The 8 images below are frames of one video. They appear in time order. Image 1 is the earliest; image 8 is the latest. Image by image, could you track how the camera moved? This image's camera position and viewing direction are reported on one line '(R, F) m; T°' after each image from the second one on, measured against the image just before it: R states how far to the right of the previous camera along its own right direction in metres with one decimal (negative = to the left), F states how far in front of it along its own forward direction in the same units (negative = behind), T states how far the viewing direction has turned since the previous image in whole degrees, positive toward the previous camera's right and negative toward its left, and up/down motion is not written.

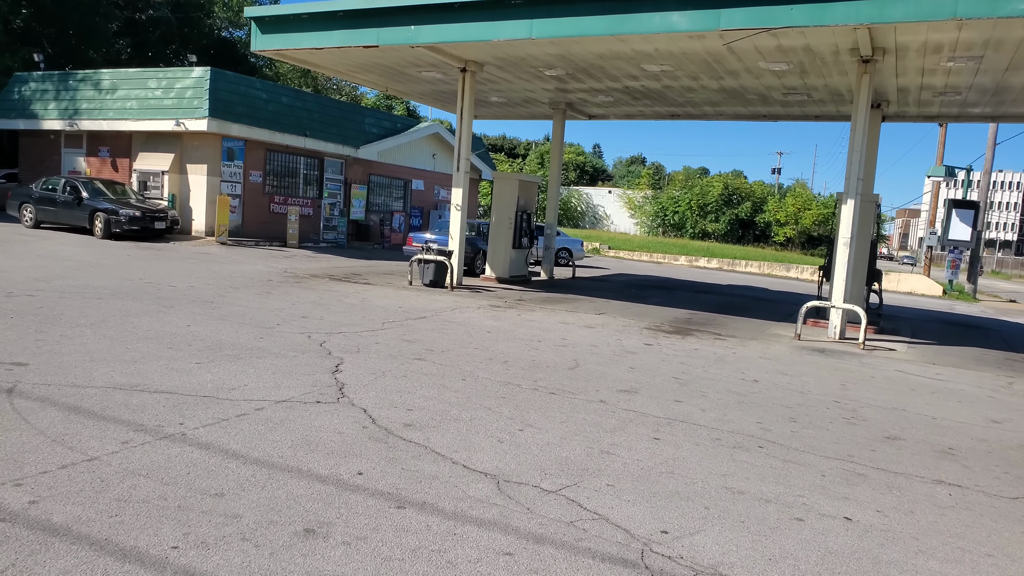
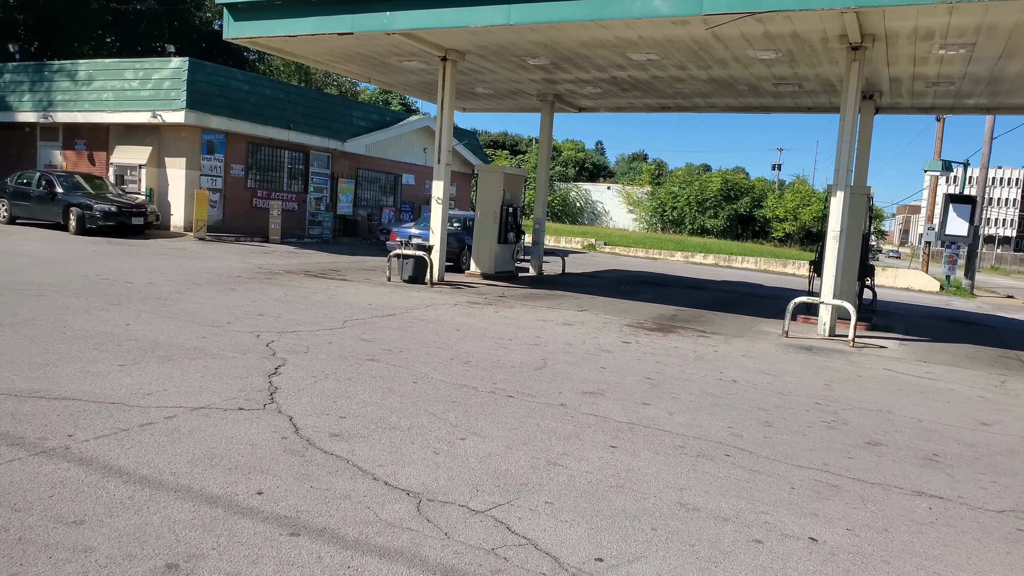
(+0.4, +0.5) m; 0°
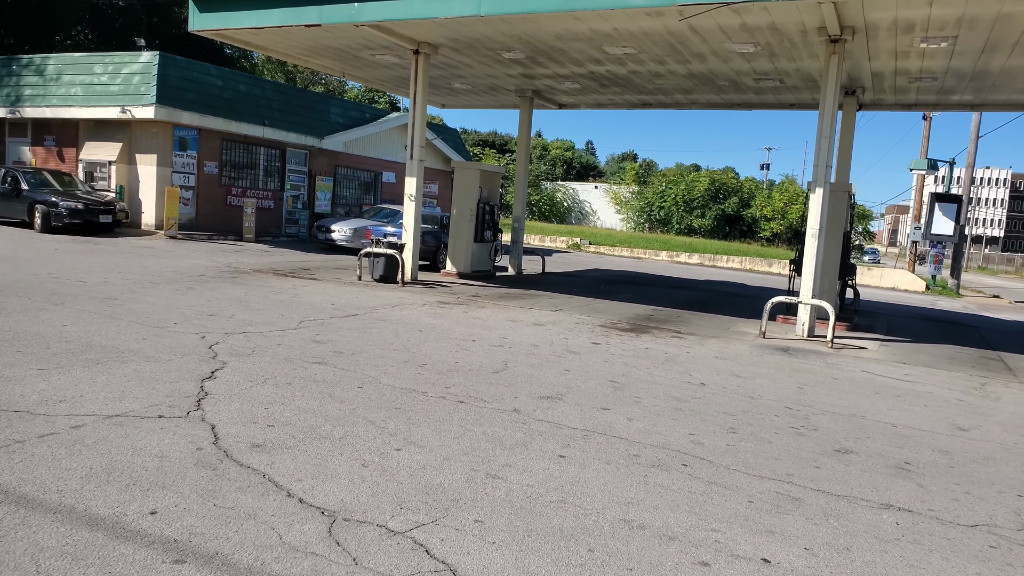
(+0.3, +0.3) m; +1°
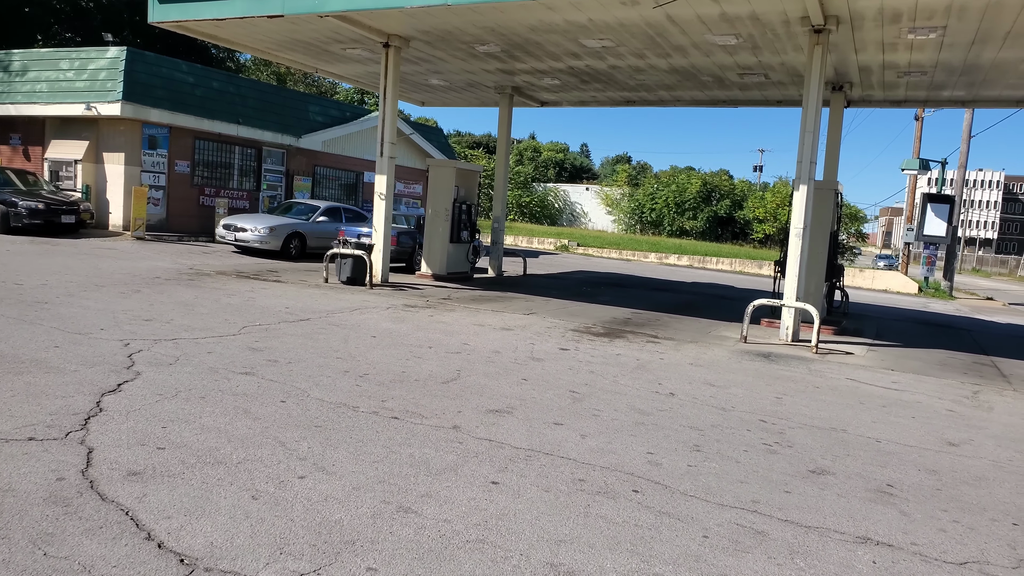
(+0.4, +0.6) m; 0°
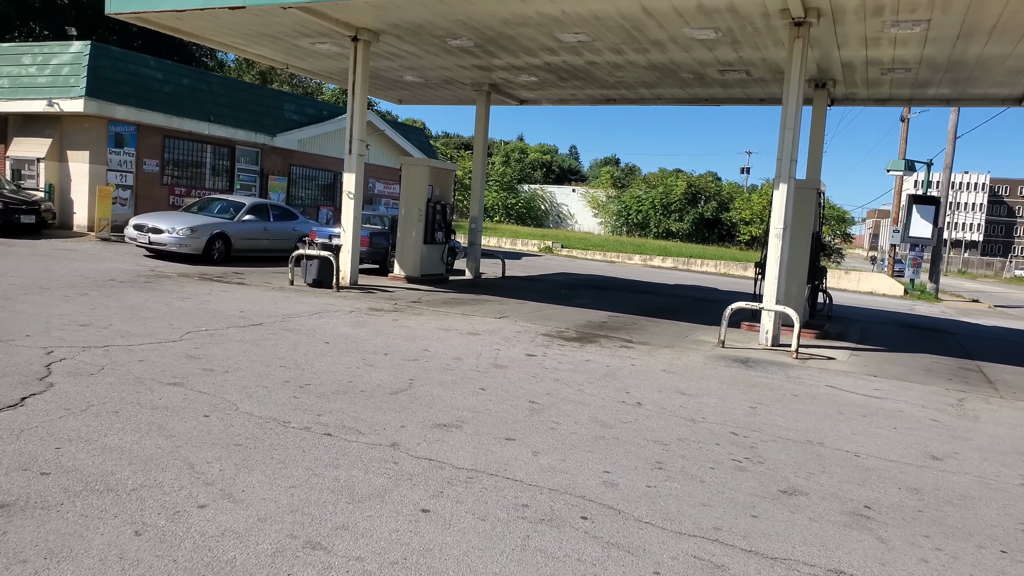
(+0.3, +0.4) m; +1°
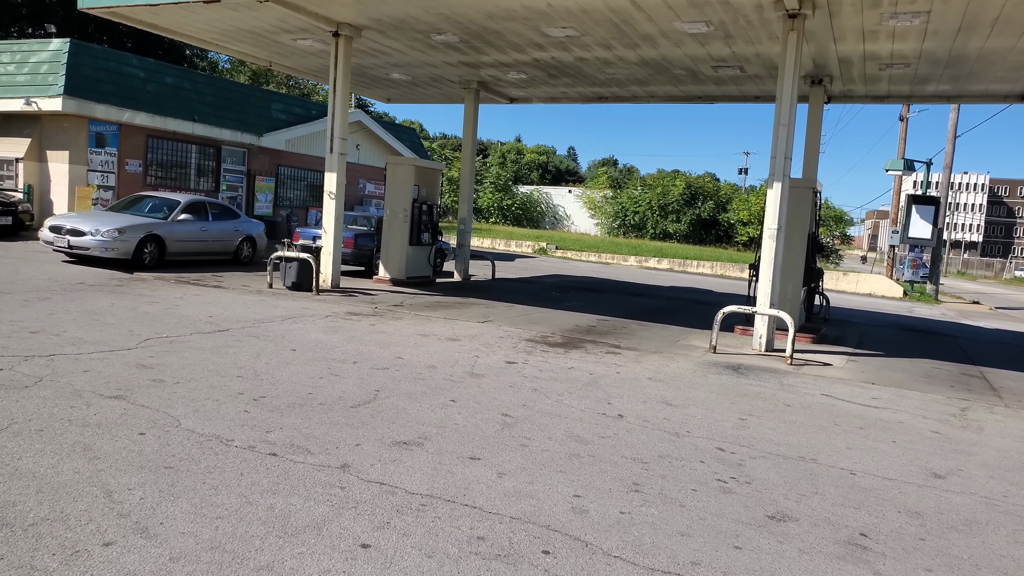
(+0.2, +0.4) m; 0°
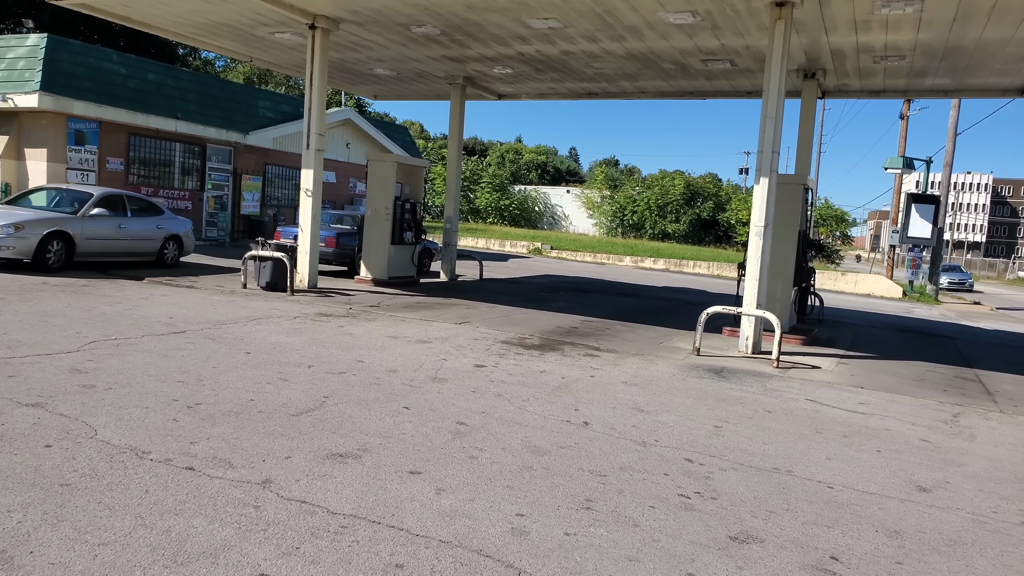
(+0.3, +0.4) m; 0°
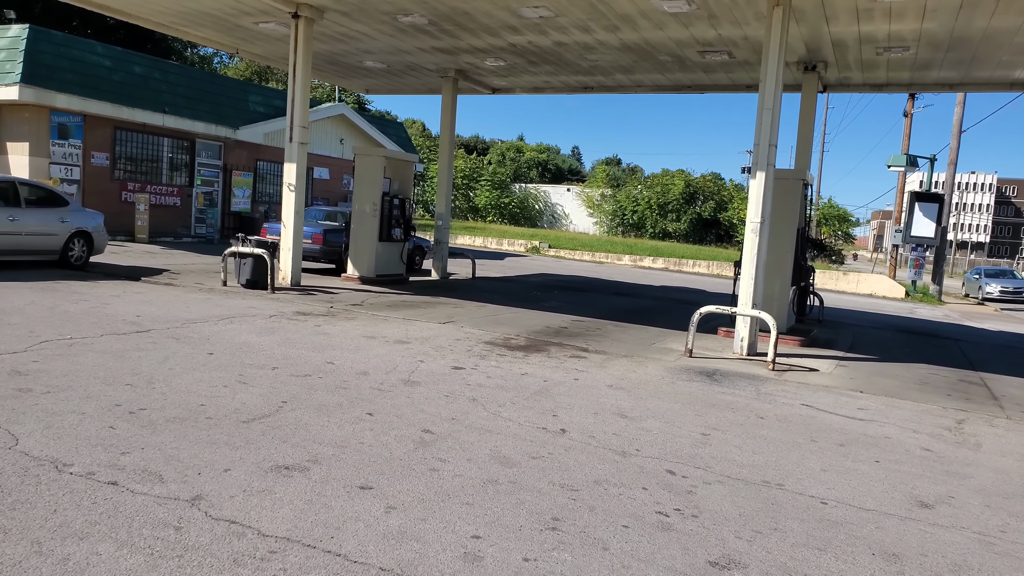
(+0.2, +0.4) m; 0°
